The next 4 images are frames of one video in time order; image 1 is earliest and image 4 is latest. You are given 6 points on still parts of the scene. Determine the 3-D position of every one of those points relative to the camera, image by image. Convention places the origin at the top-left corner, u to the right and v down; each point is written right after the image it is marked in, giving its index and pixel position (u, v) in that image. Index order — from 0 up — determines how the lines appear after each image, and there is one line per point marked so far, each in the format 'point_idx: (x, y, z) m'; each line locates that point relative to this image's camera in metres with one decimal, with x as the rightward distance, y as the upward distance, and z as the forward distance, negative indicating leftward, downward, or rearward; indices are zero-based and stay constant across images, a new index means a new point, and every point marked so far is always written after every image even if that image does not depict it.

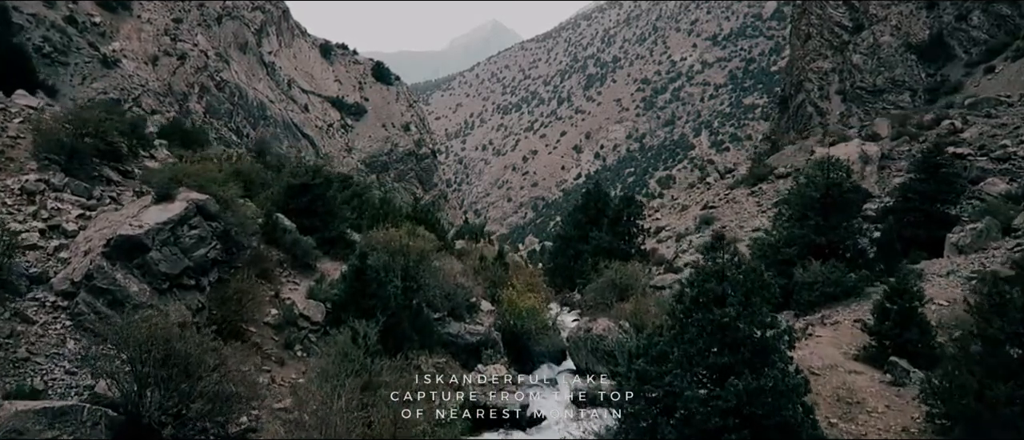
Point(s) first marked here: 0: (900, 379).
0: (+6.4, -2.6, +12.9) m
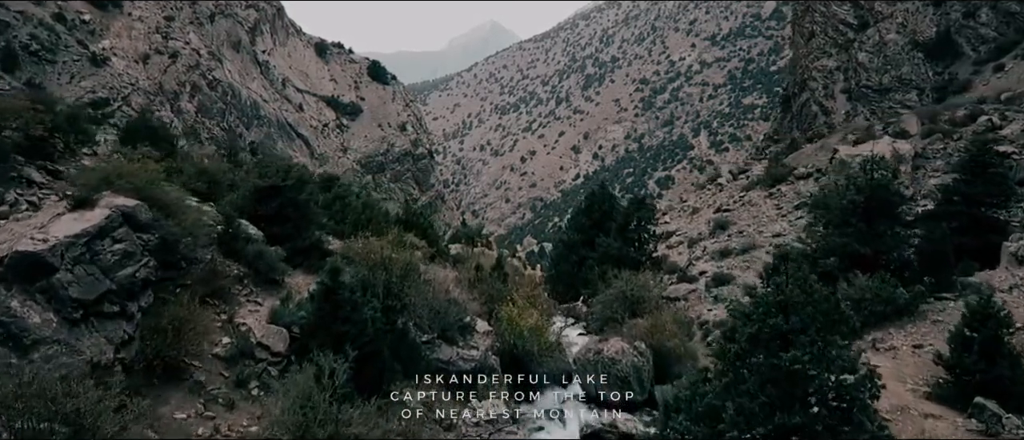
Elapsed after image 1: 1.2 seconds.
0: (+6.4, -2.8, +10.5) m
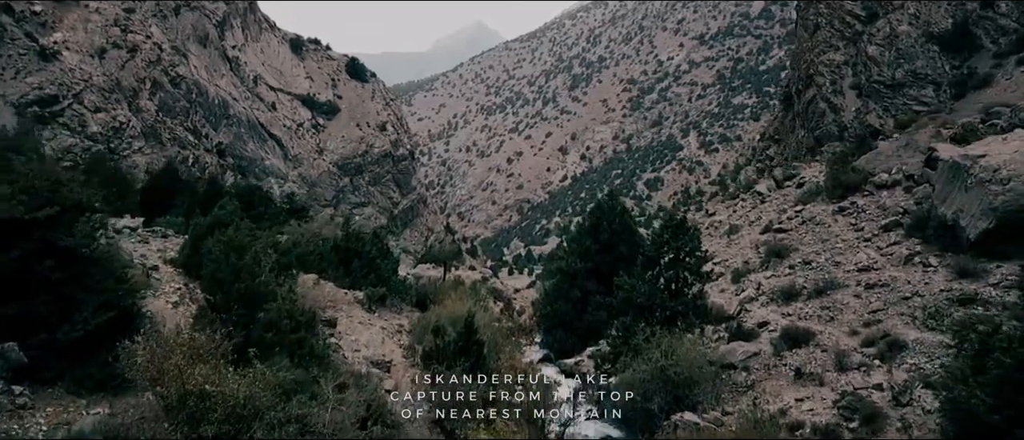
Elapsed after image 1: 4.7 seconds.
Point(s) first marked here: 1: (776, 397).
0: (+6.2, -3.4, +2.6) m
1: (+4.9, -3.3, +14.7) m
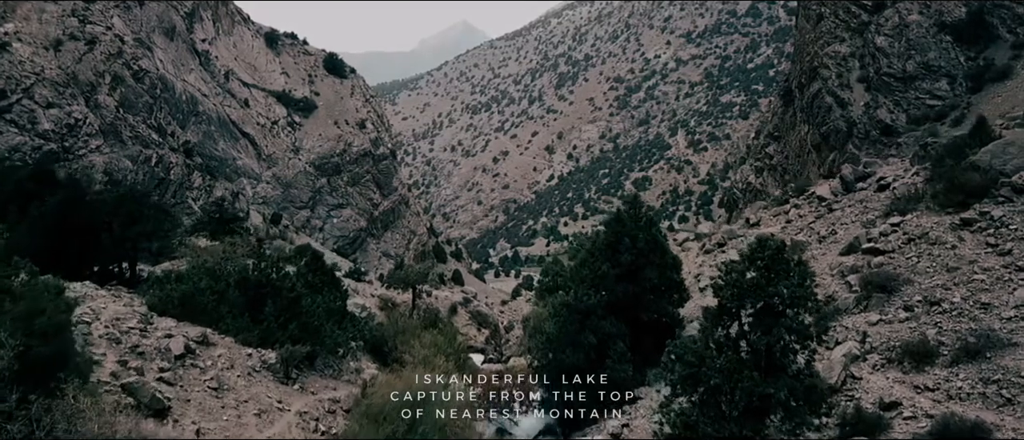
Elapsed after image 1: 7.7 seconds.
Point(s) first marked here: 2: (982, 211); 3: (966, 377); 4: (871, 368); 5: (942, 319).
0: (+6.4, -3.8, -4.0) m
1: (+4.8, -3.7, +8.1) m
2: (+9.5, +0.2, +15.9) m
3: (+7.0, -2.4, +12.0) m
4: (+6.0, -2.5, +13.1) m
5: (+7.4, -1.7, +13.6) m
